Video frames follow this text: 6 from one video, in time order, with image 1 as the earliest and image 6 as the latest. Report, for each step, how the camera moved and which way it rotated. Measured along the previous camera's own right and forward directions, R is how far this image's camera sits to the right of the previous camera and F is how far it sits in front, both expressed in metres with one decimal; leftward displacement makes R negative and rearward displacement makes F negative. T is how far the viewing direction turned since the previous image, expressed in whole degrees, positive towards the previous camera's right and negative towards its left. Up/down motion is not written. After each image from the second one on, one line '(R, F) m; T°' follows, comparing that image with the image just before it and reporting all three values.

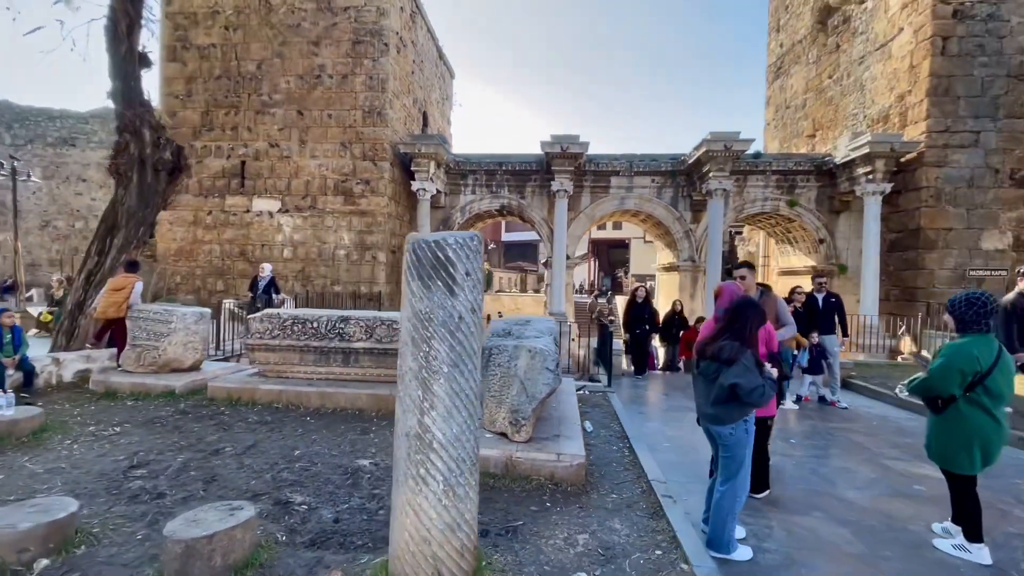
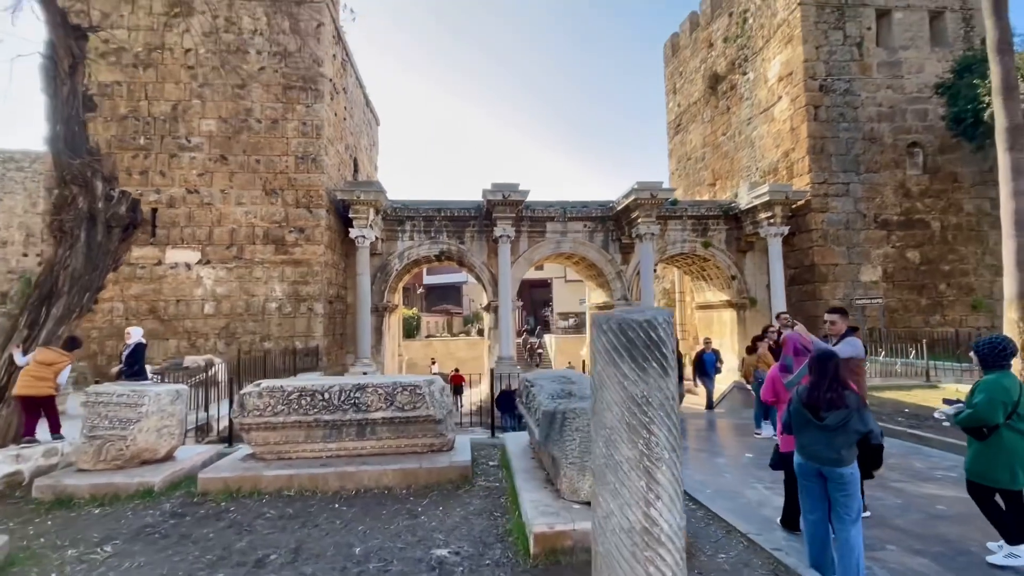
(-1.0, +0.1) m; +11°
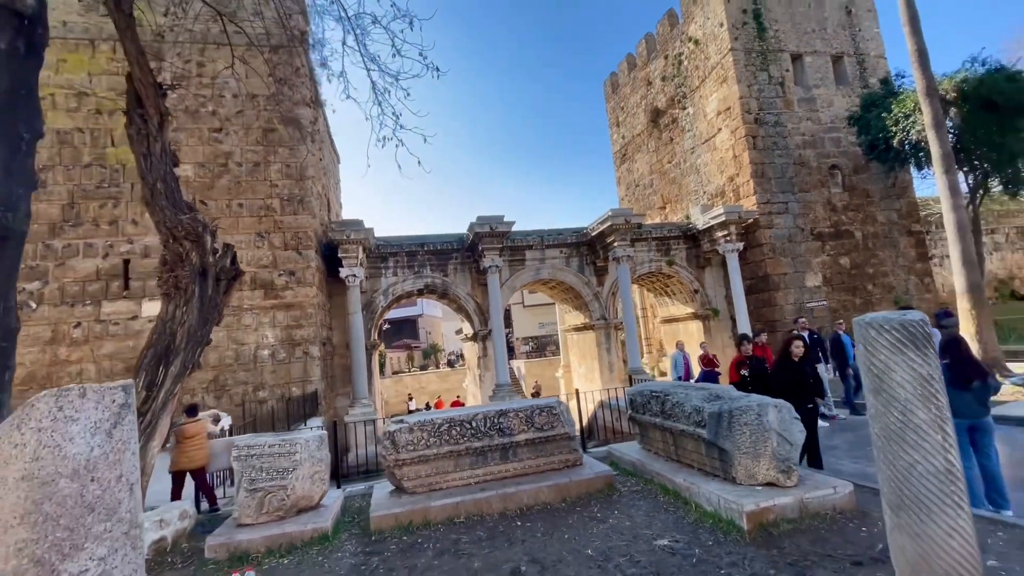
(-1.7, -0.3) m; +8°
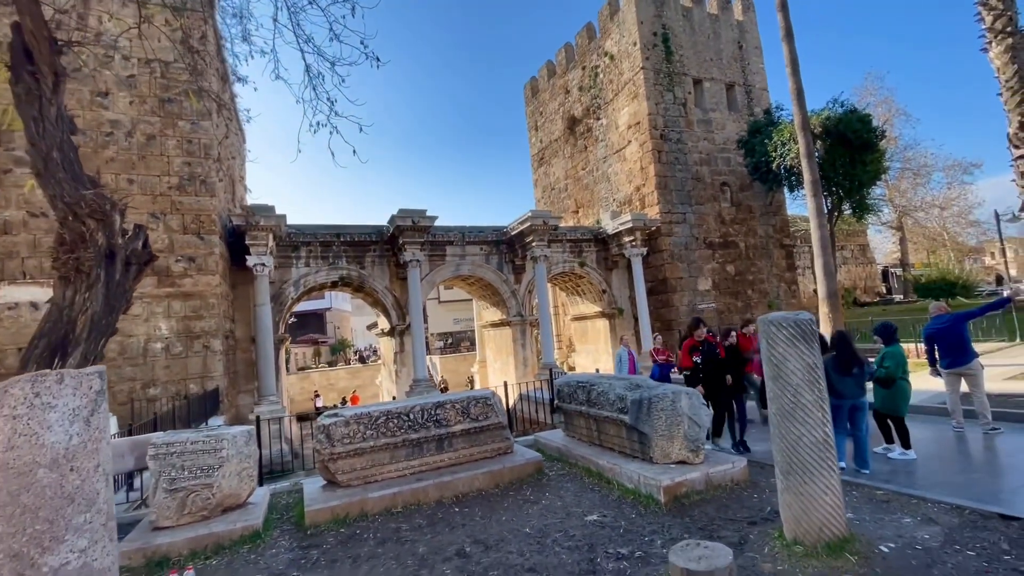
(-0.3, -0.2) m; +11°
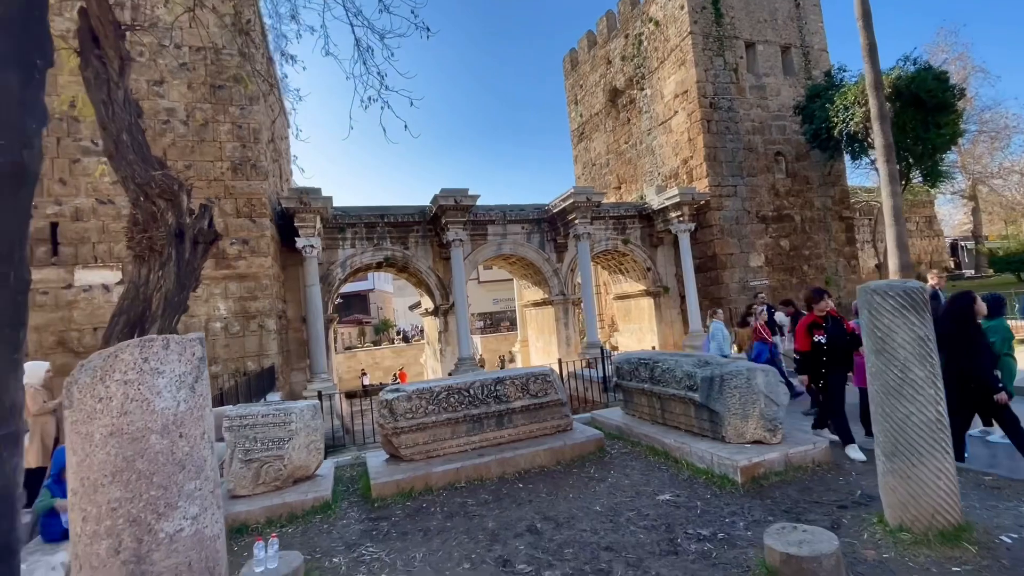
(-0.2, +0.1) m; -4°
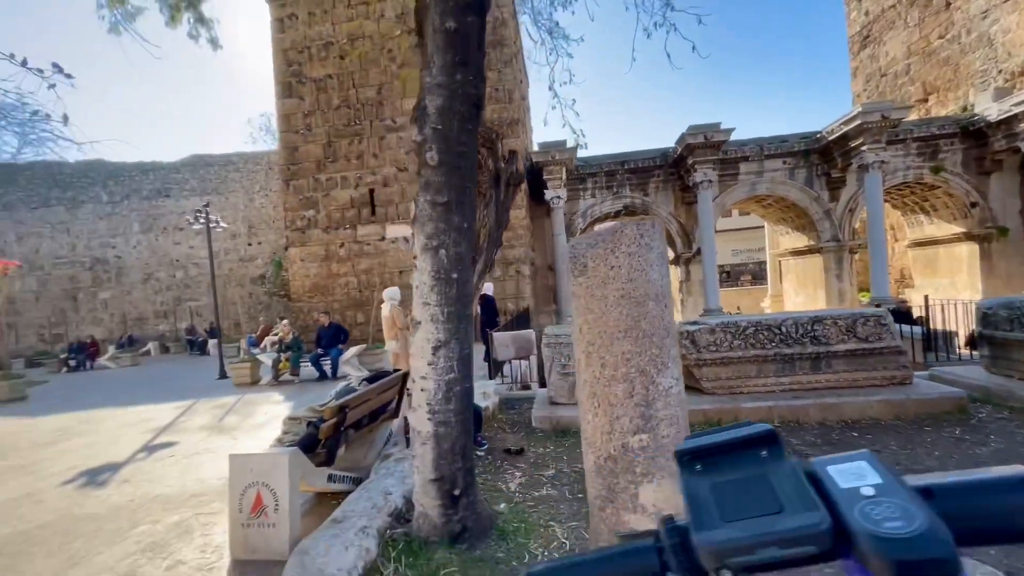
(-0.7, -0.2) m; -26°
